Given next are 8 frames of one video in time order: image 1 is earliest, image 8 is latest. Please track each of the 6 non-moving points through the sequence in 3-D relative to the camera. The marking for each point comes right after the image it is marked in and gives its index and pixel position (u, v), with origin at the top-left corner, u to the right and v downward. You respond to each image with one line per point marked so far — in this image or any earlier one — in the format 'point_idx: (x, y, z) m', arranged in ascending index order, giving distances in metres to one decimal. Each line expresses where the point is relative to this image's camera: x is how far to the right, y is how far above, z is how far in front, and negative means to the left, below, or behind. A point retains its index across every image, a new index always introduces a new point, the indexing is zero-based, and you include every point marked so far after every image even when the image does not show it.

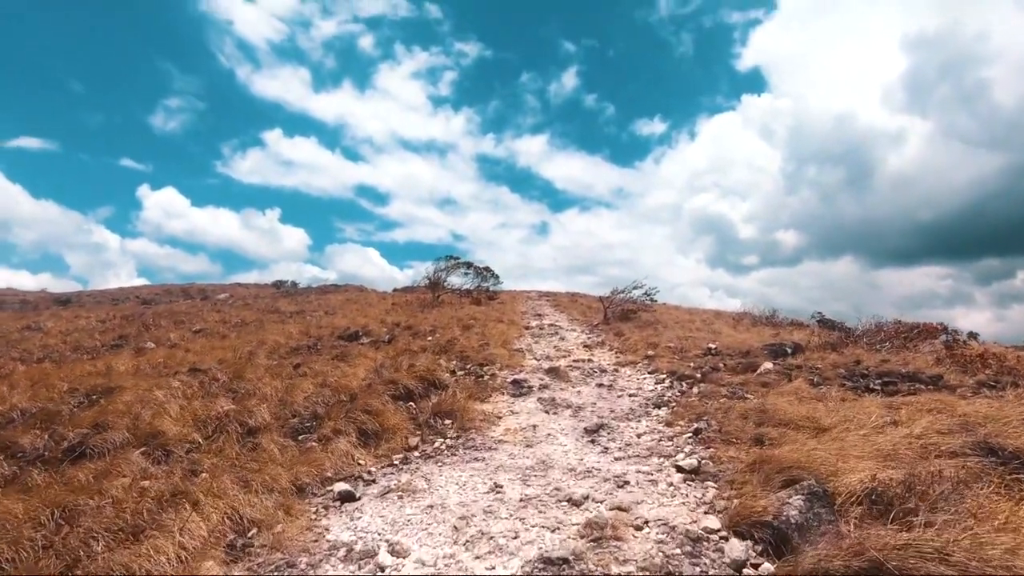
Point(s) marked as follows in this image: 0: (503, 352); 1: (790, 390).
0: (-0.3, -2.3, +19.3) m
1: (+6.4, -2.4, +12.3) m
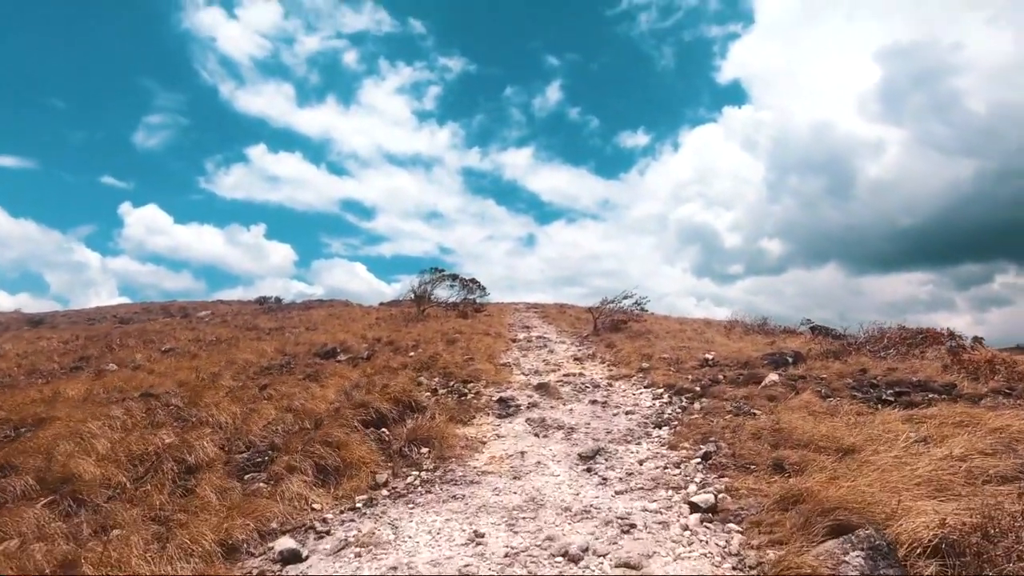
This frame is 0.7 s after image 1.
0: (-0.8, -2.6, +18.1) m
1: (+6.1, -2.5, +11.3) m
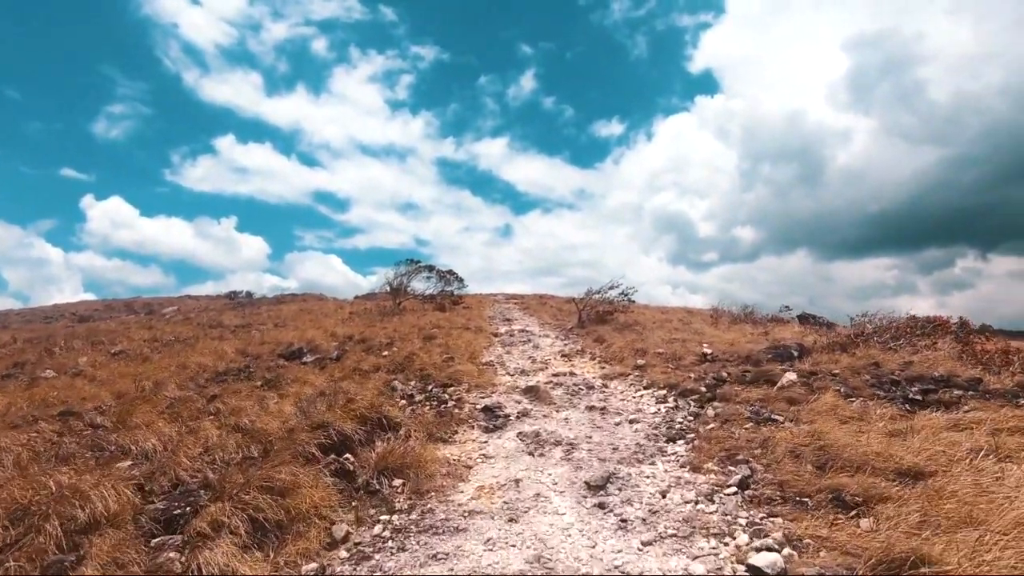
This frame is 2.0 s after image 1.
0: (-1.3, -2.4, +16.5) m
1: (+5.9, -2.3, +9.9) m
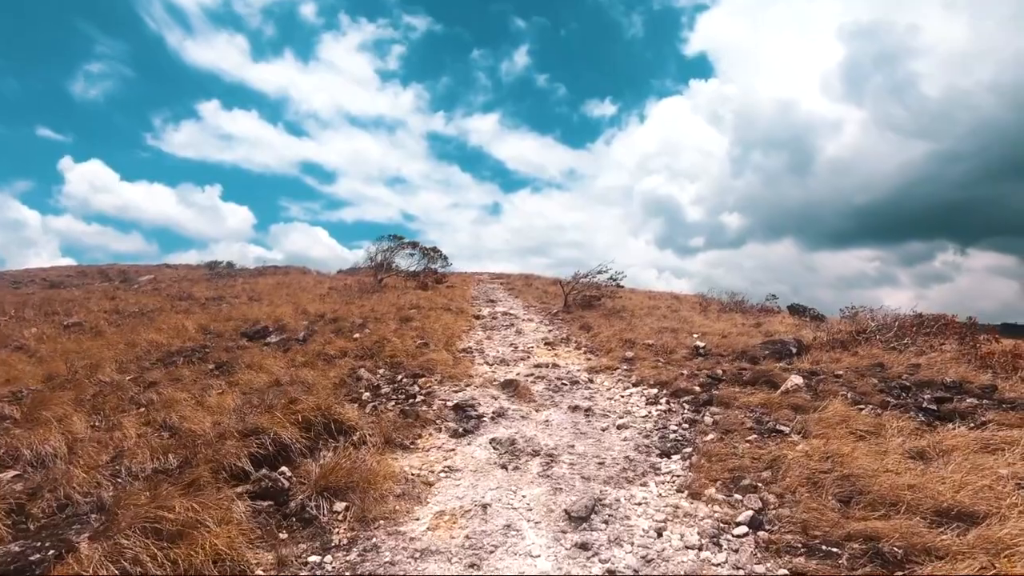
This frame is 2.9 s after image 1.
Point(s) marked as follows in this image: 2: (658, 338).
0: (-1.9, -1.9, +15.2) m
1: (+5.4, -2.2, +8.9) m
2: (+4.9, -1.7, +17.9) m
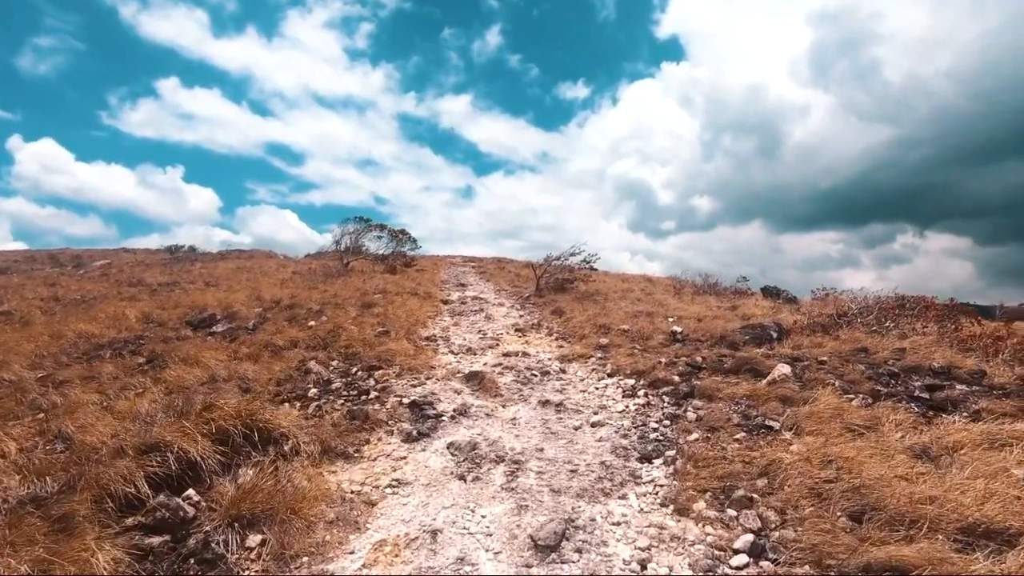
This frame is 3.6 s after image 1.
0: (-2.7, -1.5, +14.0) m
1: (+4.8, -2.0, +8.1) m
2: (+3.8, -1.1, +17.0) m
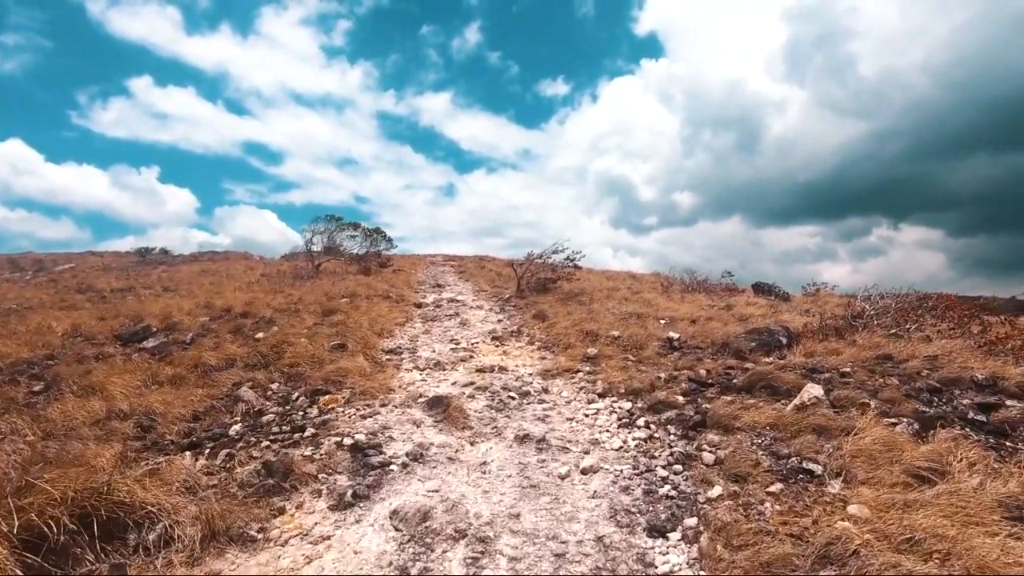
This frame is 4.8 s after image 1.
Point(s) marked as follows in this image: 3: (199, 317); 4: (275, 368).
0: (-3.3, -1.6, +12.0) m
1: (+4.5, -2.0, +6.3) m
2: (+3.2, -1.1, +15.2) m
3: (-10.7, -1.0, +18.4) m
4: (-5.0, -1.7, +11.4) m
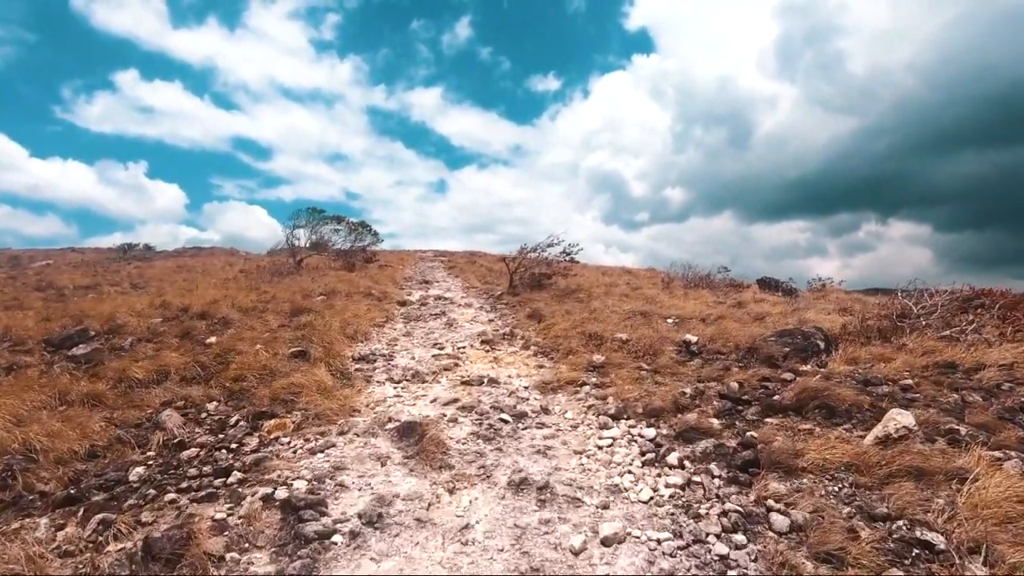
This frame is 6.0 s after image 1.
0: (-3.5, -1.5, +10.0) m
1: (+4.4, -2.0, +4.4) m
2: (+3.0, -1.0, +13.3) m
3: (-11.0, -0.9, +16.3) m
4: (-5.2, -1.6, +9.4) m
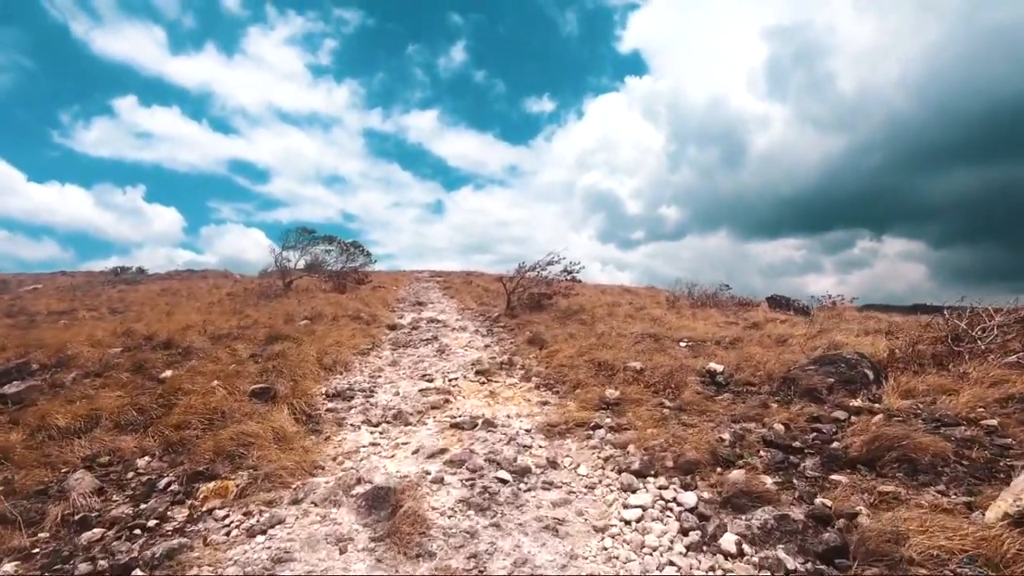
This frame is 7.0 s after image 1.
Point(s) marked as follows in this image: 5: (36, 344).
0: (-3.5, -2.0, +8.4) m
1: (+4.4, -2.1, +2.9) m
2: (+2.9, -1.5, +11.7) m
3: (-11.0, -1.6, +14.7) m
4: (-5.2, -2.0, +7.8) m
5: (-14.9, -1.8, +16.8) m
